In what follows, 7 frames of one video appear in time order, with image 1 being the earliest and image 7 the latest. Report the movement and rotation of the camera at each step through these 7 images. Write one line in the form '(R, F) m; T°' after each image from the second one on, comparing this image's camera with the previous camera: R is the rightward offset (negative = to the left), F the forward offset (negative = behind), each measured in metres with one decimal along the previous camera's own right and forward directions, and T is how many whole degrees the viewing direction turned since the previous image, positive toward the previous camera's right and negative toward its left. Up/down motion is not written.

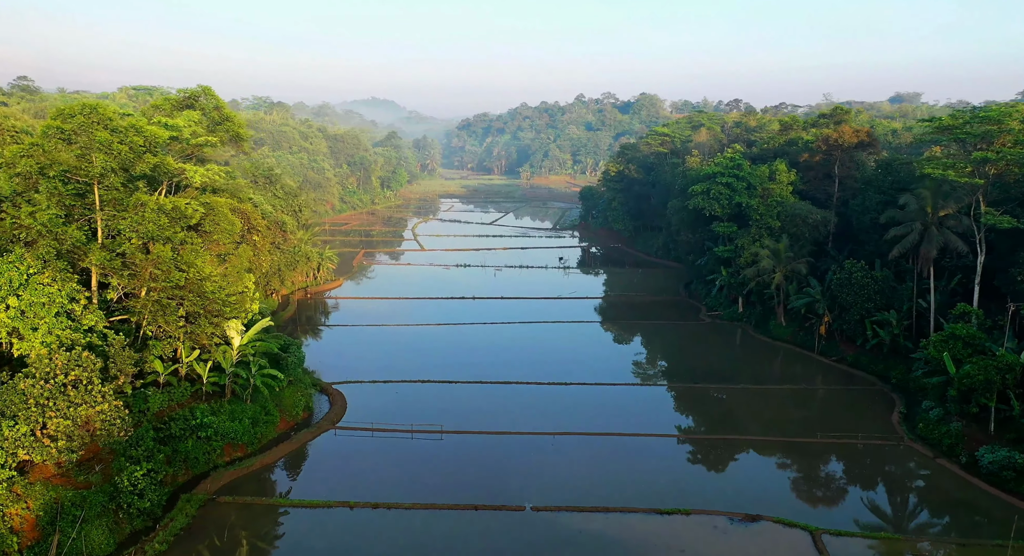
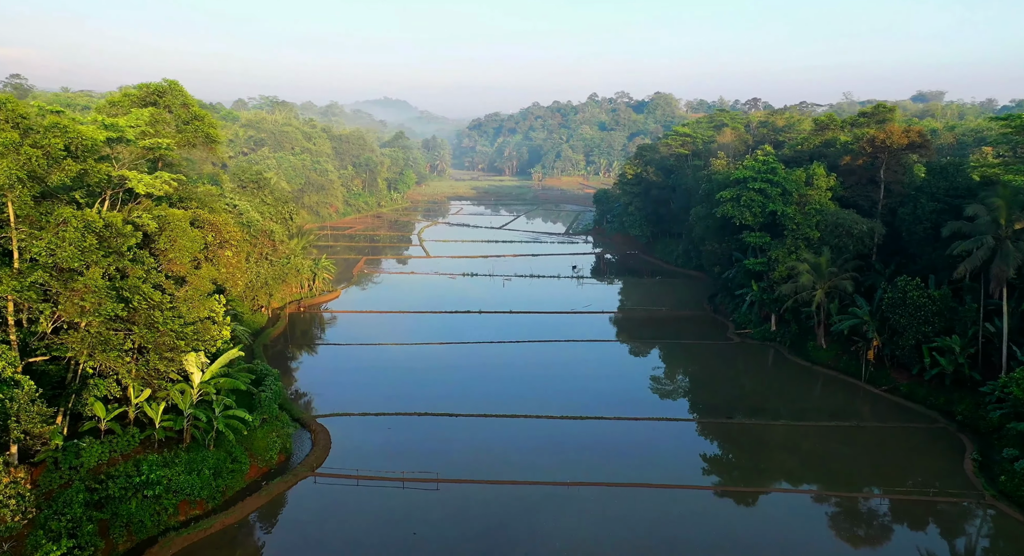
(+0.1, +3.1) m; -1°
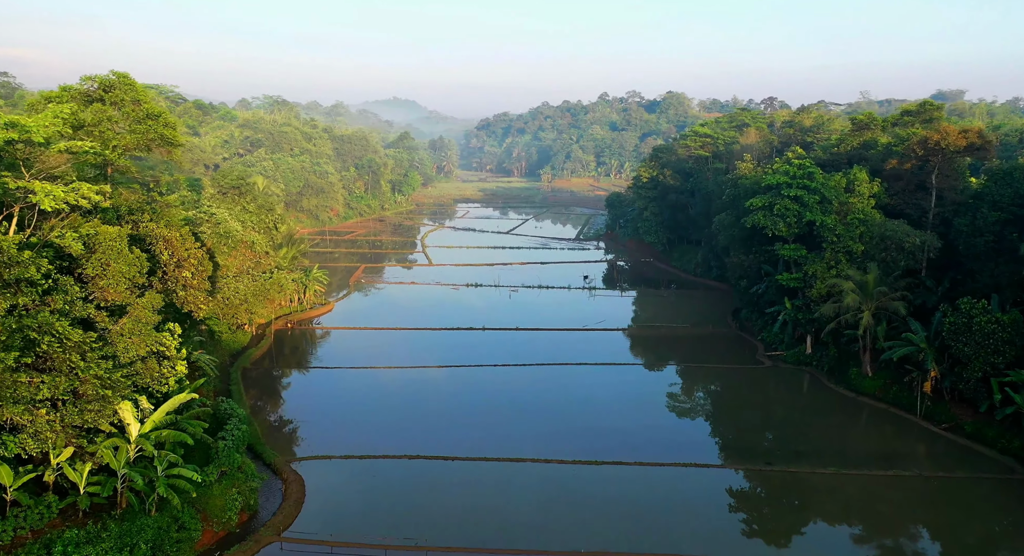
(+0.1, +3.1) m; -1°
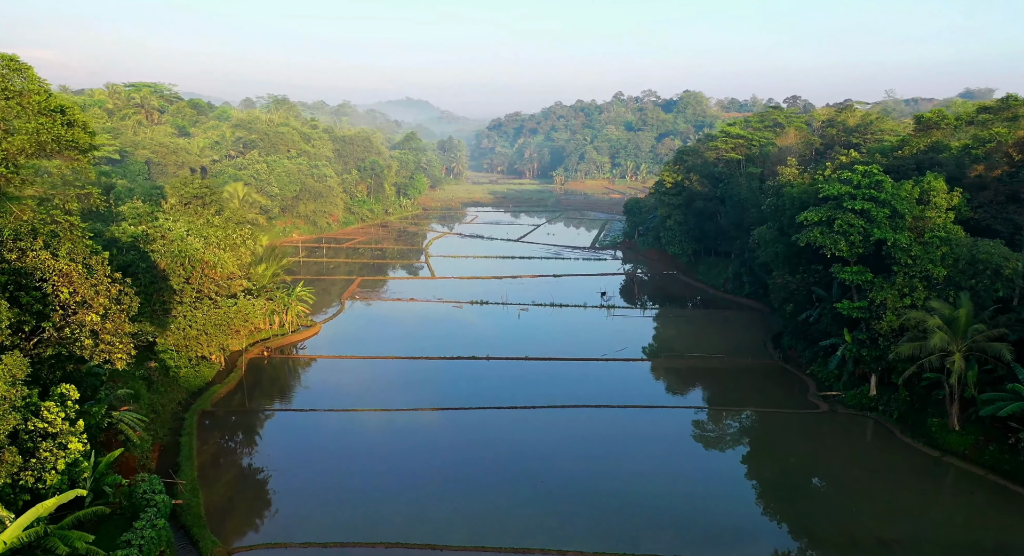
(+0.1, +4.5) m; -1°
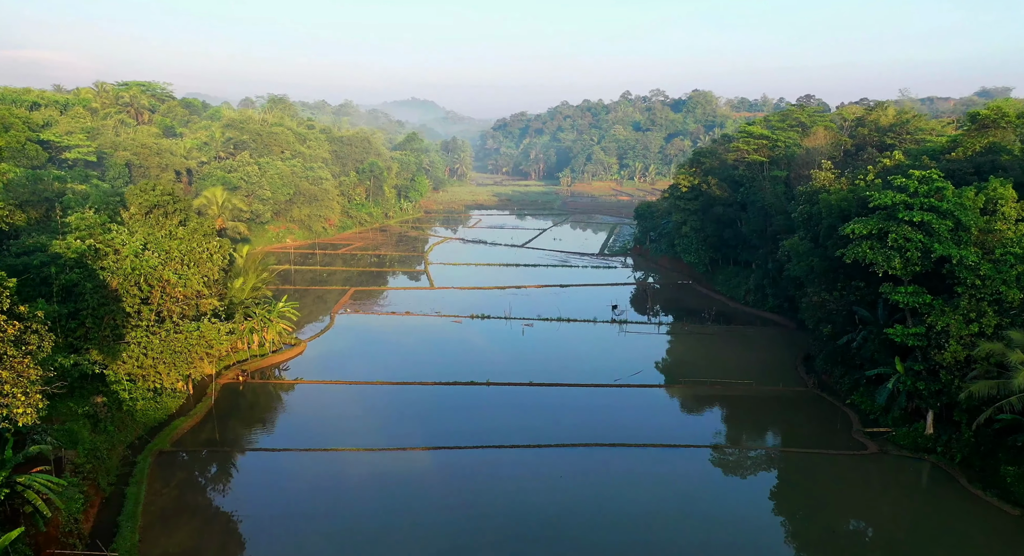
(+0.1, +3.1) m; 0°
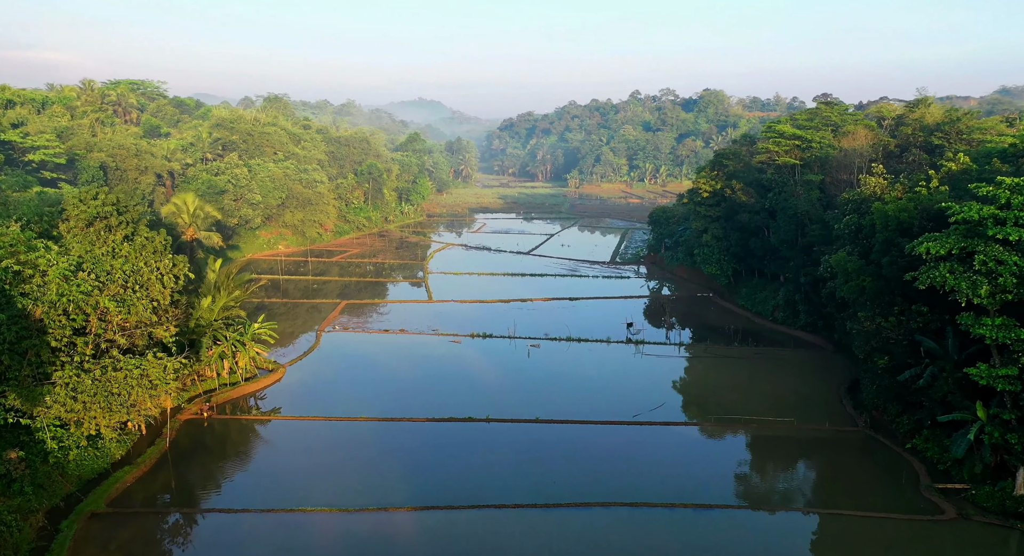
(+0.1, +3.5) m; 0°
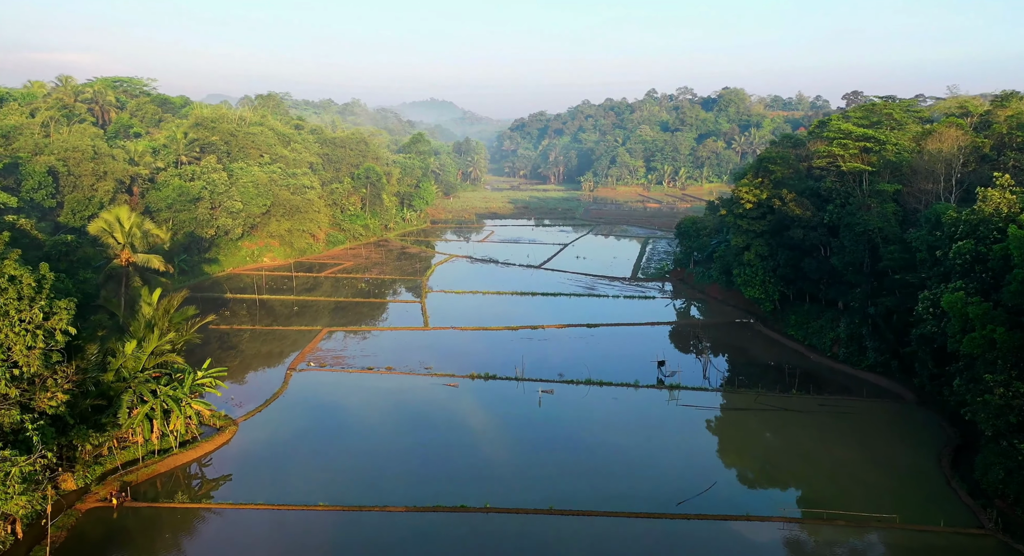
(+0.1, +5.7) m; -1°
